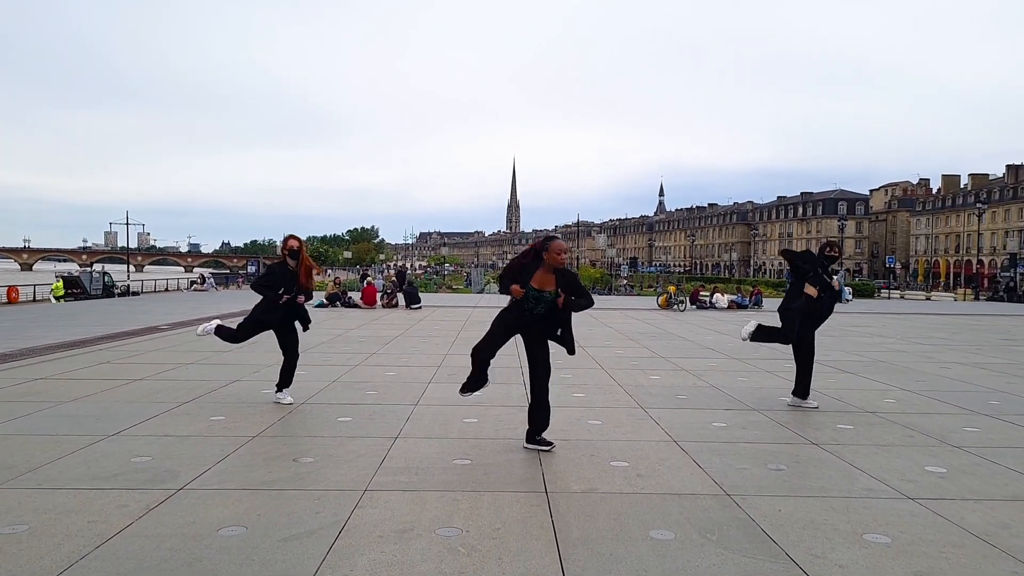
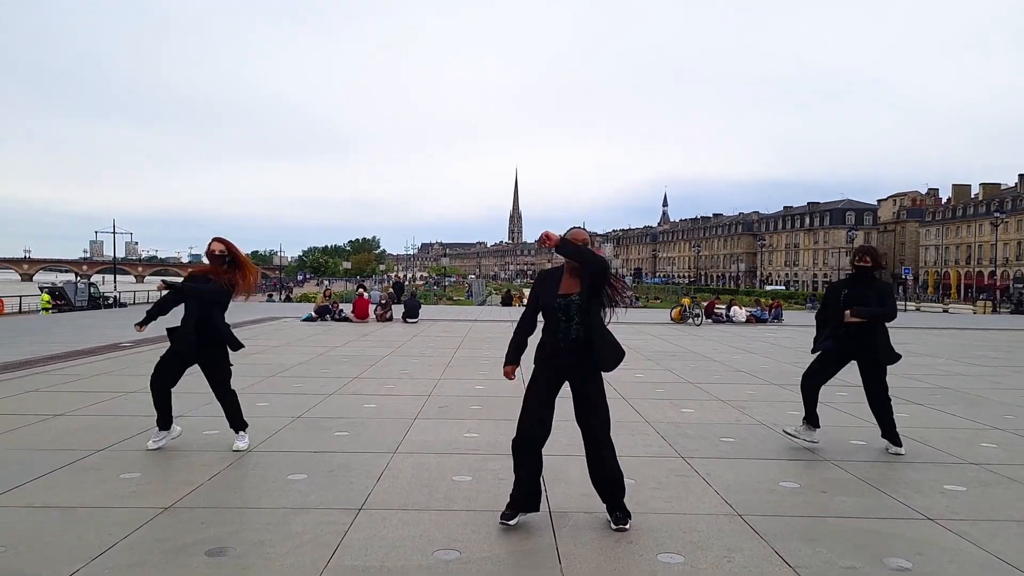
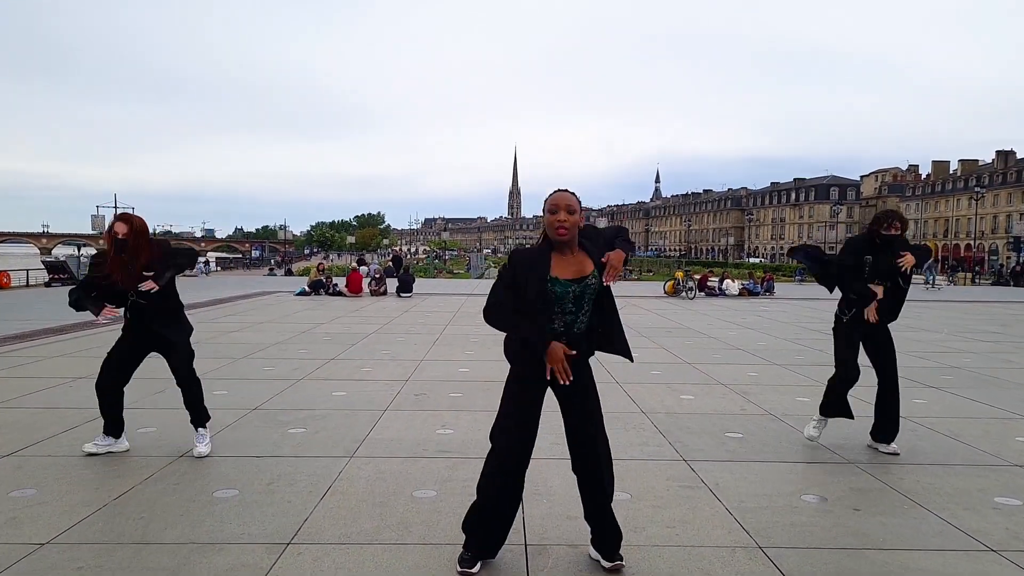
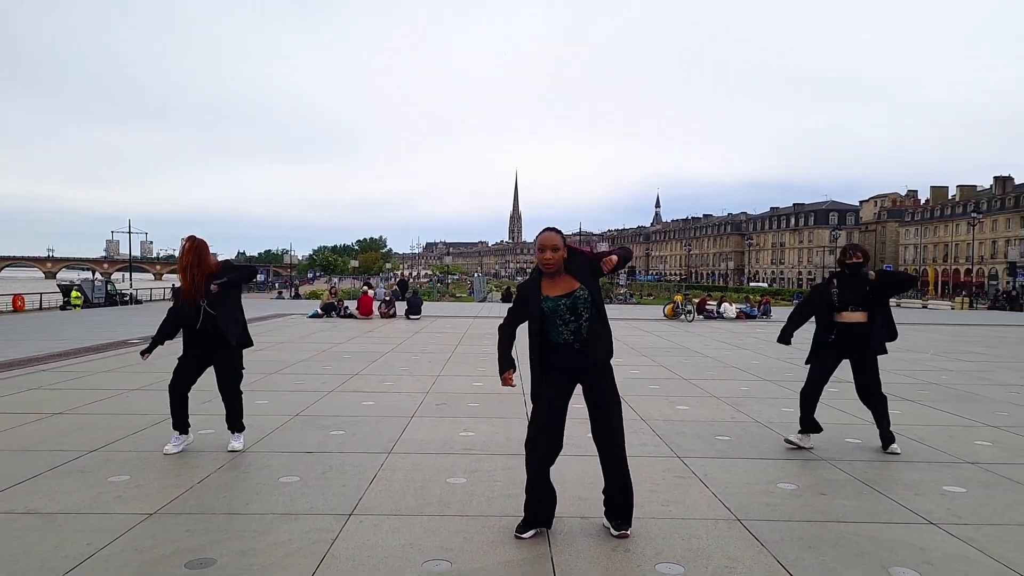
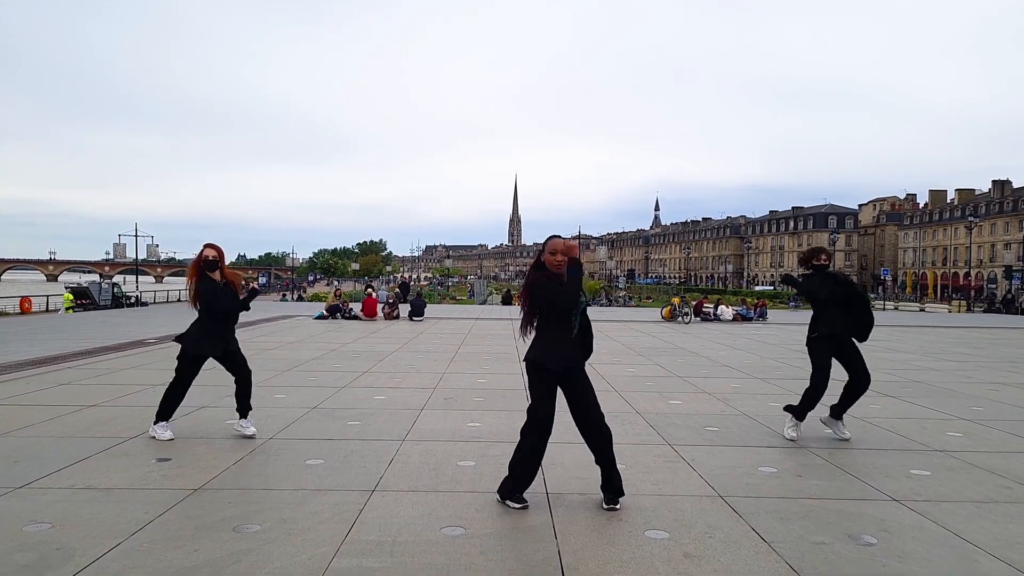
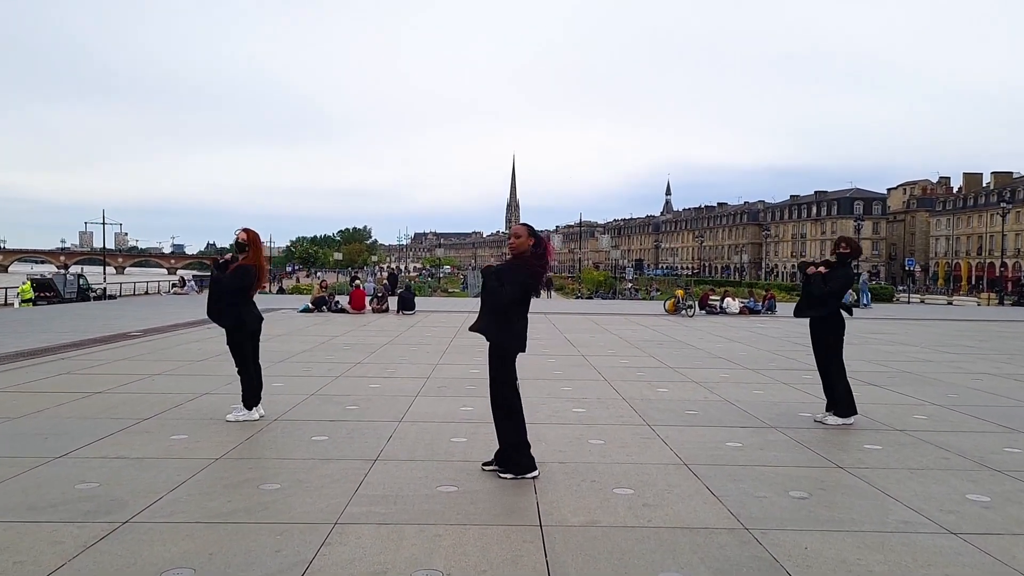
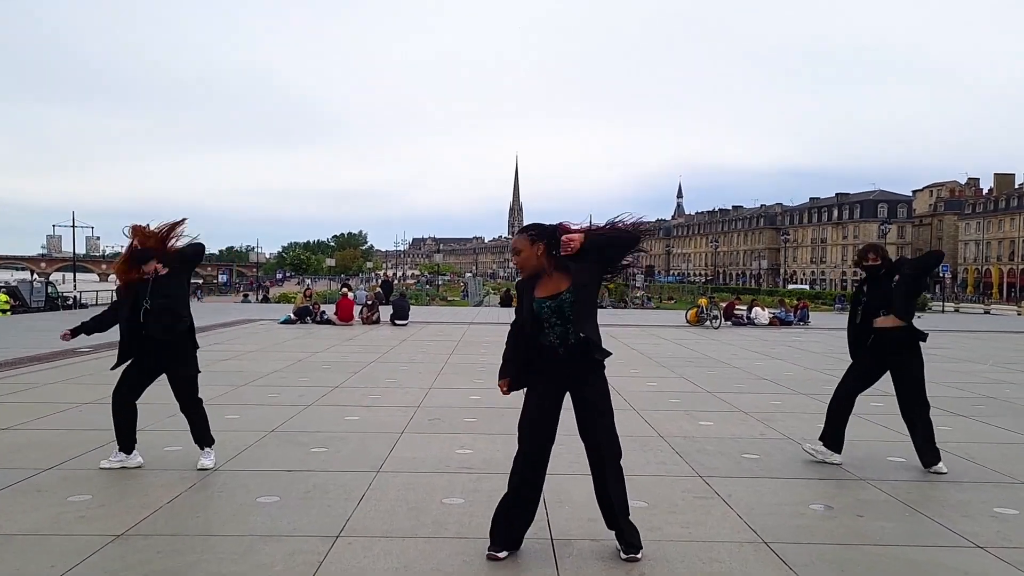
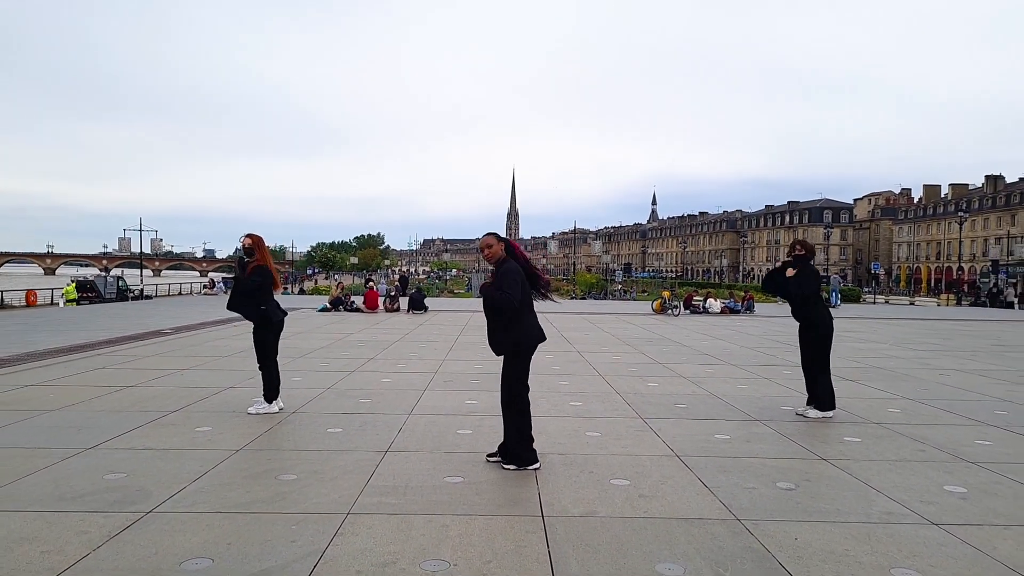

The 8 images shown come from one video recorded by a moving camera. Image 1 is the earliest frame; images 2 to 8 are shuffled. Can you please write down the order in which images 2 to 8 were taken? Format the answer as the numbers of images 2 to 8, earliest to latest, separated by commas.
6, 8, 5, 2, 7, 4, 3
